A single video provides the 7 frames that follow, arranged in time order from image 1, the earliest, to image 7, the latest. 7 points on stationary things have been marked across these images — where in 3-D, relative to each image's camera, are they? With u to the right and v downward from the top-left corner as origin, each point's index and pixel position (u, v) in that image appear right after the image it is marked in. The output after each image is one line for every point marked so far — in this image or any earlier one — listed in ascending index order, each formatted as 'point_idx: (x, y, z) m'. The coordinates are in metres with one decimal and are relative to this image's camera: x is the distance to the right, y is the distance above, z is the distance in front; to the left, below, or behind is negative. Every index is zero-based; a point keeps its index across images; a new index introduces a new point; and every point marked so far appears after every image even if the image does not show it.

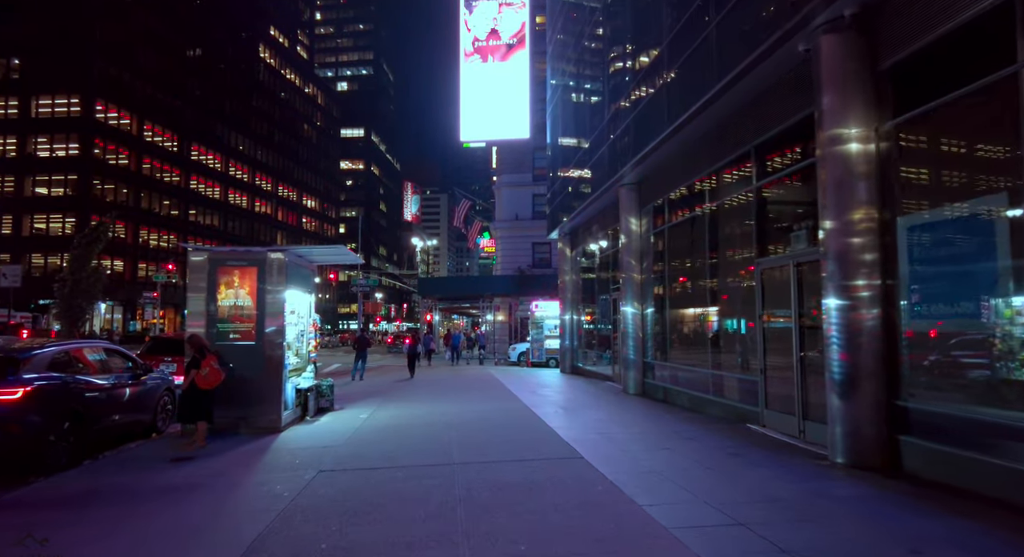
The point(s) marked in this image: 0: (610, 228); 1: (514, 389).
0: (+3.4, +1.8, +18.7) m
1: (+0.1, -3.1, +14.8) m
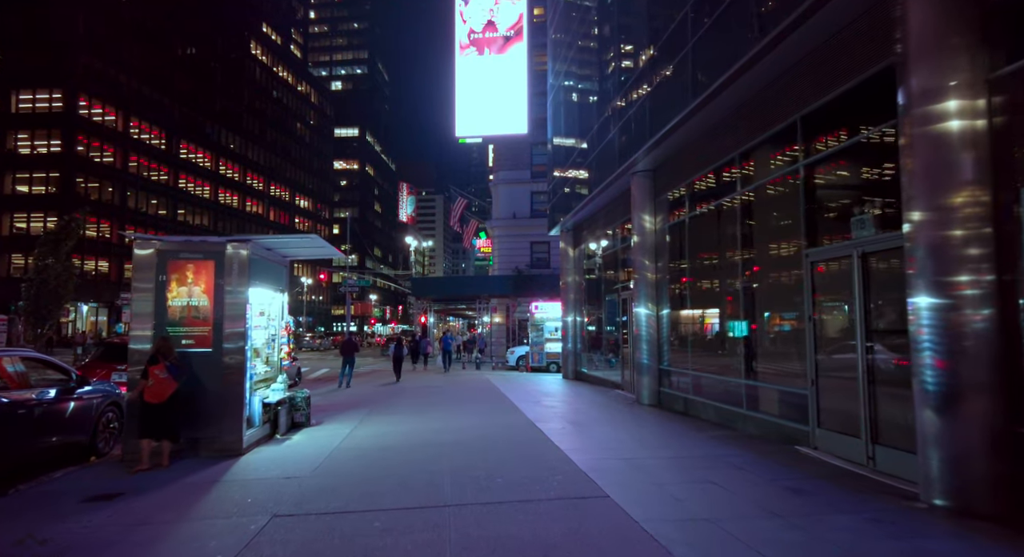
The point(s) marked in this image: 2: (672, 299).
0: (+3.3, +1.9, +17.3) m
1: (+0.1, -3.0, +13.4) m
2: (+3.8, -0.5, +12.7) m
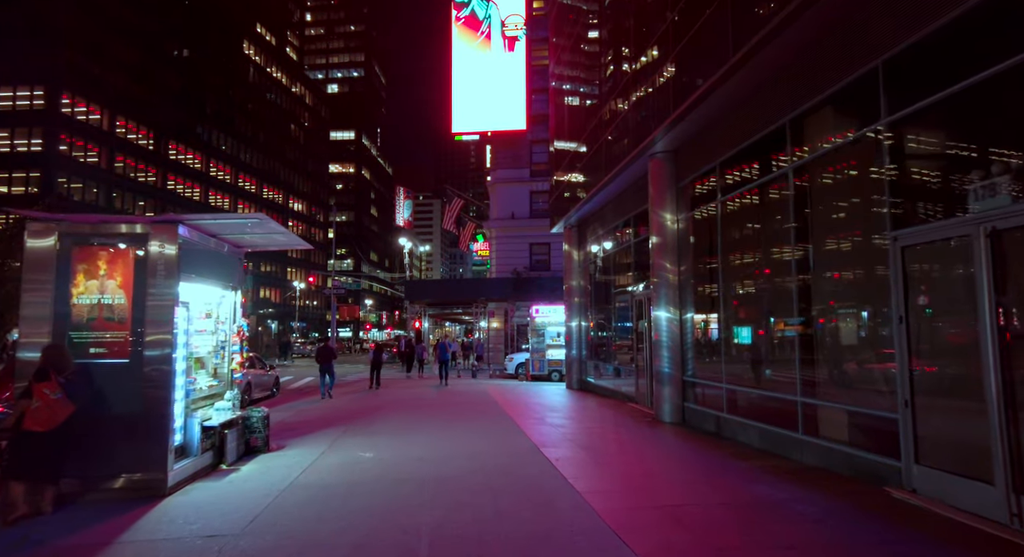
0: (+3.3, +1.9, +15.6) m
1: (+0.1, -3.0, +11.7) m
2: (+3.8, -0.5, +11.0) m
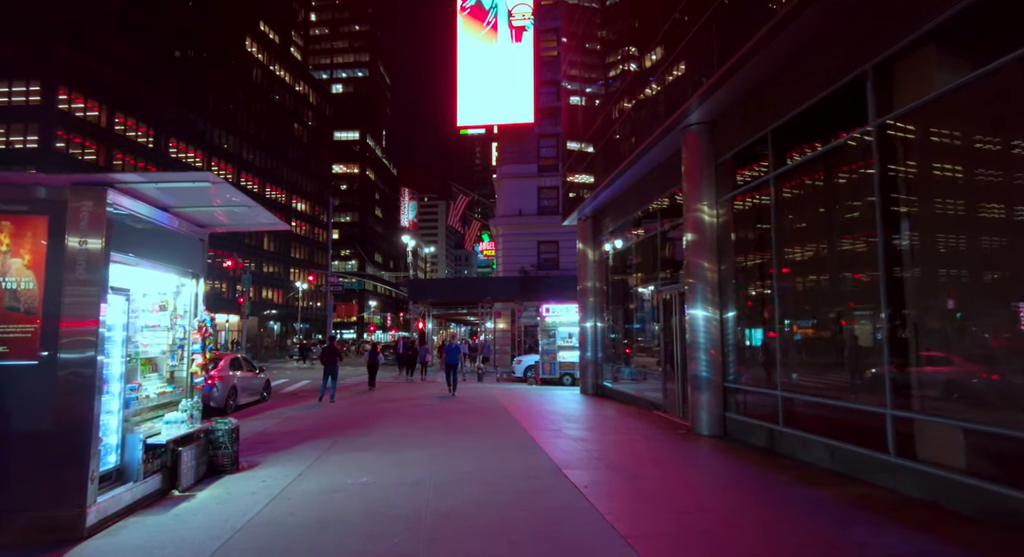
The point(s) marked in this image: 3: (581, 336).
0: (+3.6, +2.0, +14.2) m
1: (+0.3, -2.8, +10.3) m
2: (+4.0, -0.3, +9.5) m
3: (+2.4, -2.0, +18.4) m
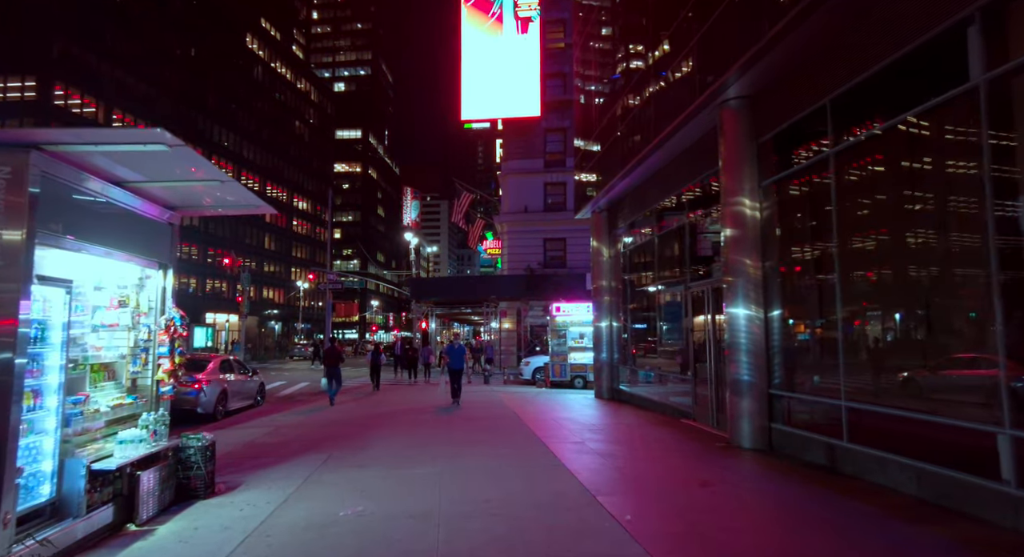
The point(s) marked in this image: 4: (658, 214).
0: (+3.9, +2.1, +13.1) m
1: (+0.6, -2.7, +9.2) m
2: (+4.3, -0.2, +8.5) m
3: (+2.7, -1.9, +17.4) m
4: (+3.8, +1.6, +13.9) m
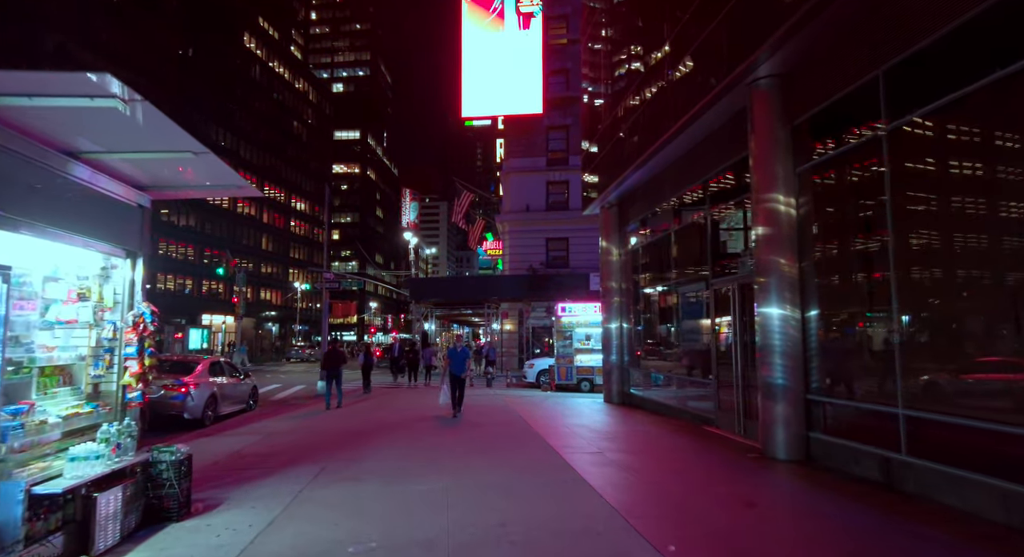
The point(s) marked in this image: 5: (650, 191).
0: (+4.1, +2.2, +12.4) m
1: (+0.7, -2.6, +8.4) m
2: (+4.4, -0.1, +7.7) m
3: (+2.8, -1.8, +16.6) m
4: (+4.0, +1.7, +13.2) m
5: (+3.7, +2.4, +14.6) m
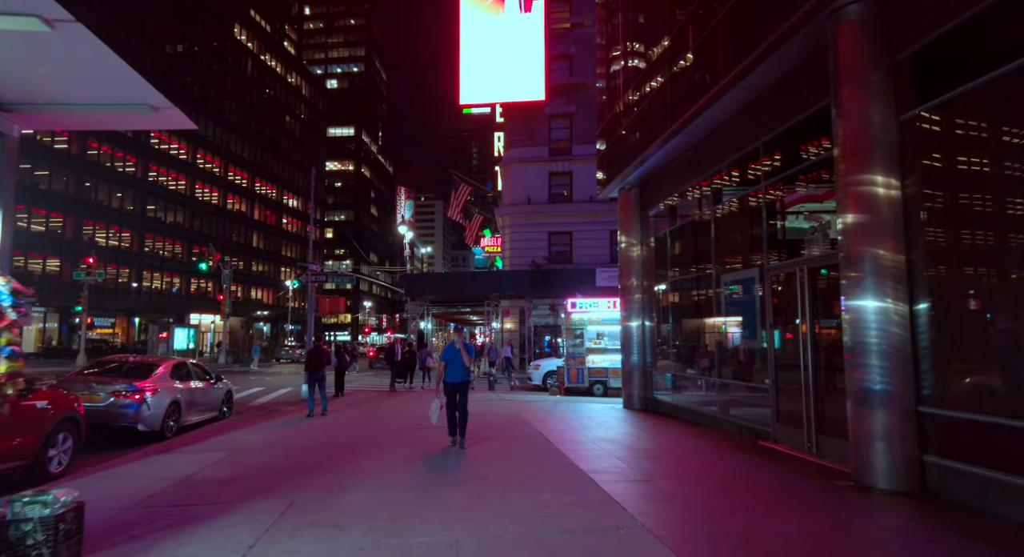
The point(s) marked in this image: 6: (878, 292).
0: (+4.3, +2.4, +10.6) m
1: (+1.0, -2.4, +6.6) m
2: (+4.7, +0.1, +6.0) m
3: (+3.0, -1.6, +14.8) m
4: (+4.2, +1.9, +11.4) m
5: (+3.9, +2.6, +12.9) m
6: (+4.2, -0.1, +6.3) m
